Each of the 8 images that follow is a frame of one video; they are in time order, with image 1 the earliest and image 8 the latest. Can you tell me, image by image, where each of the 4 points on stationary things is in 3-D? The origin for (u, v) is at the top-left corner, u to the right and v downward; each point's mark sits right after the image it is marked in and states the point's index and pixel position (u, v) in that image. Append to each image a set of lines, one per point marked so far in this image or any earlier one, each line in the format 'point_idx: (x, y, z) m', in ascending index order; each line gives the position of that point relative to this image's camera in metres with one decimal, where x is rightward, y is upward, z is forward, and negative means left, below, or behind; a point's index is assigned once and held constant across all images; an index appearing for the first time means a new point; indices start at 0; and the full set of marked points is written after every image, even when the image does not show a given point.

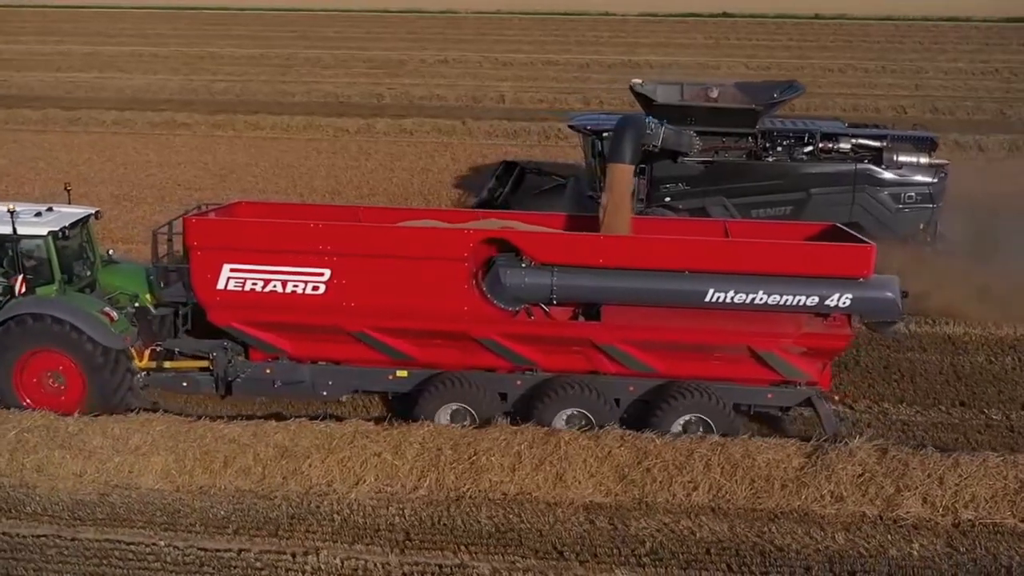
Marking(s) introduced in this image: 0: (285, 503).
0: (-1.3, -1.2, +6.2) m
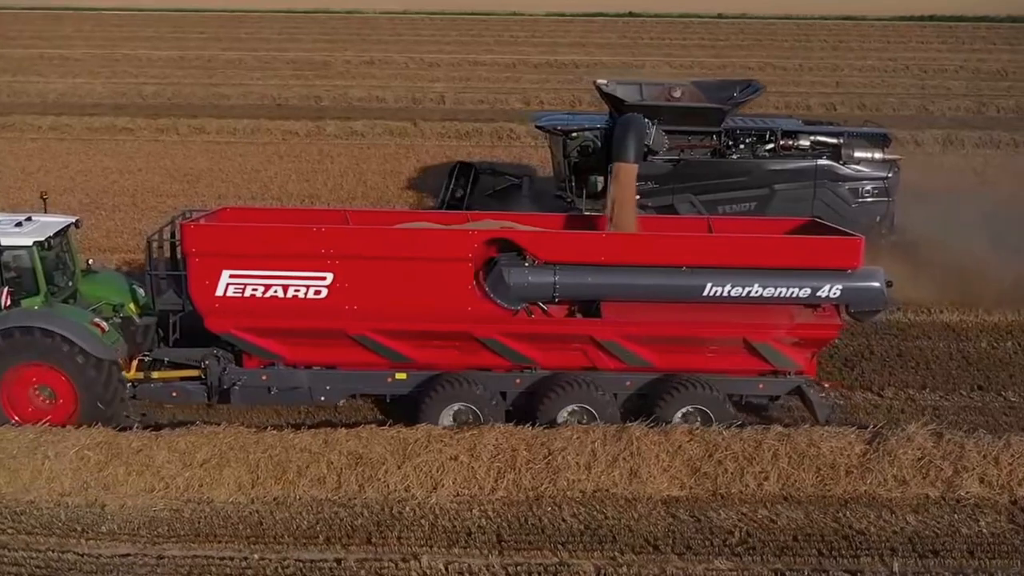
0: (-0.8, -1.3, +6.2) m
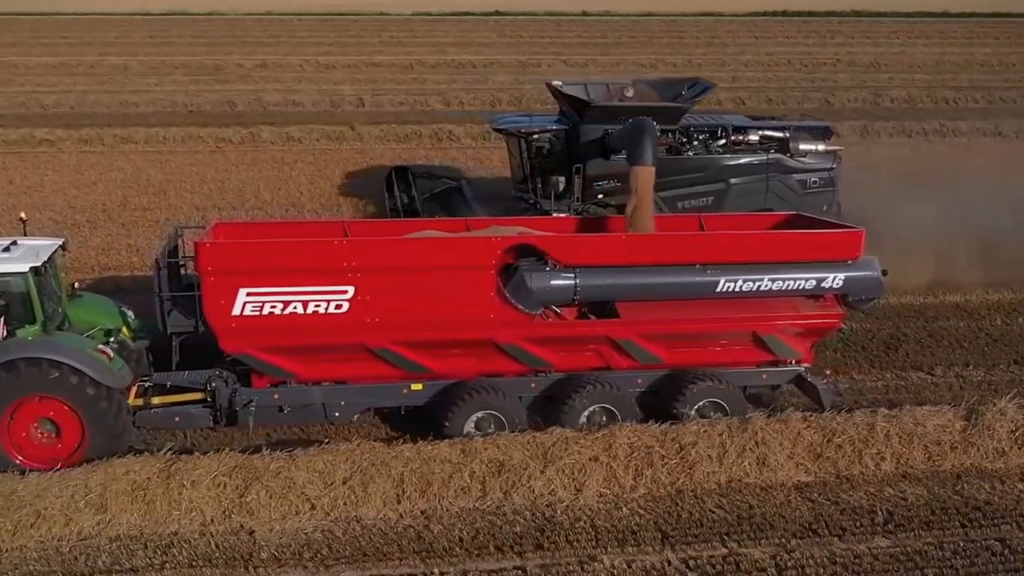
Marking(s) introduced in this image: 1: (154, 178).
0: (0.0, -1.3, +6.2) m
1: (-4.8, +1.5, +14.6) m
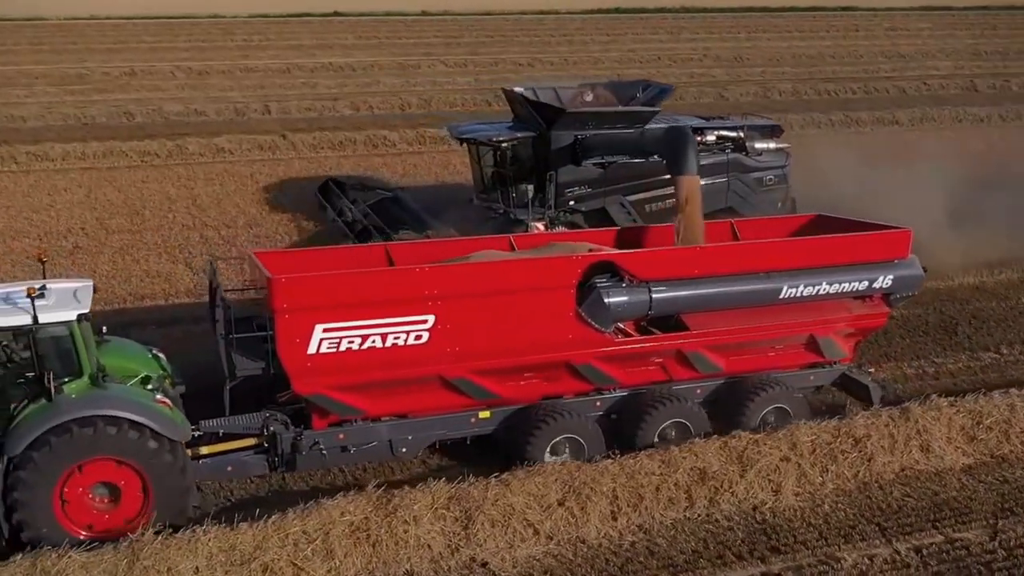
0: (+1.3, -1.4, +6.2) m
1: (-5.1, +1.1, +13.7) m
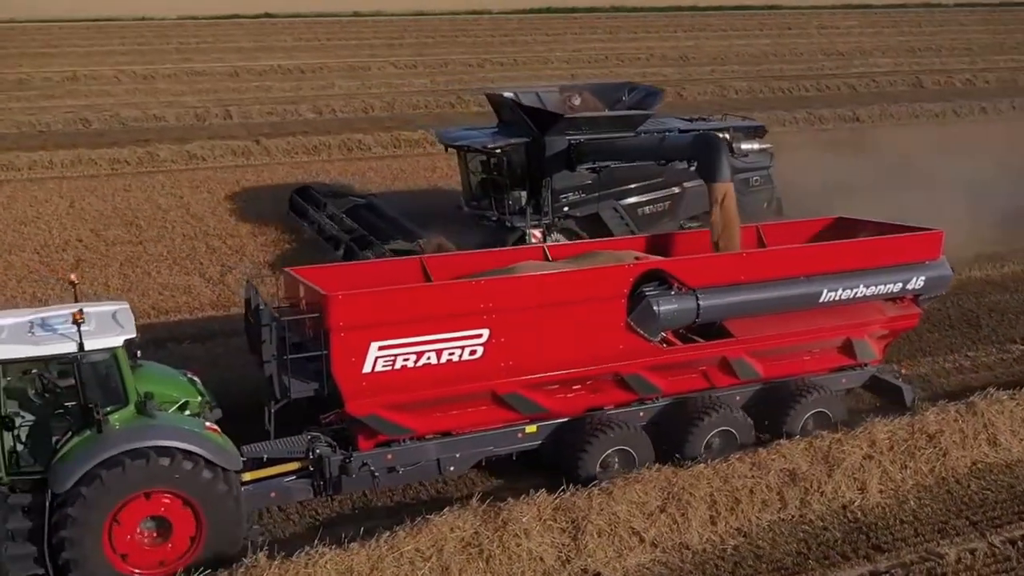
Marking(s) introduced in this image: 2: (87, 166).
0: (+1.8, -1.4, +6.3) m
1: (-5.1, +1.0, +13.2) m
2: (-6.6, +1.9, +16.9) m
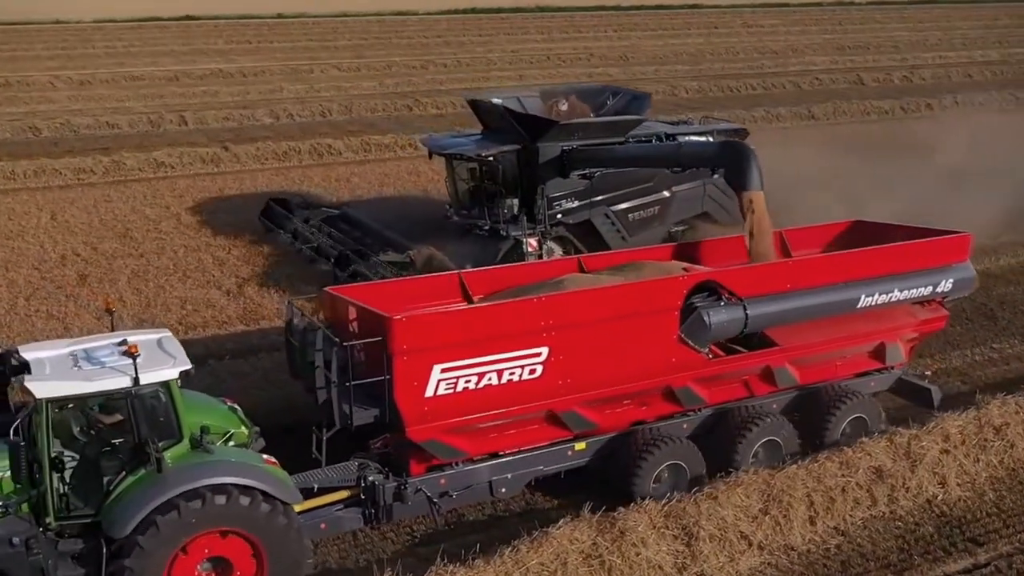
0: (+2.4, -1.4, +6.4) m
1: (-5.1, +0.8, +12.8) m
2: (-6.9, +1.7, +16.3) m
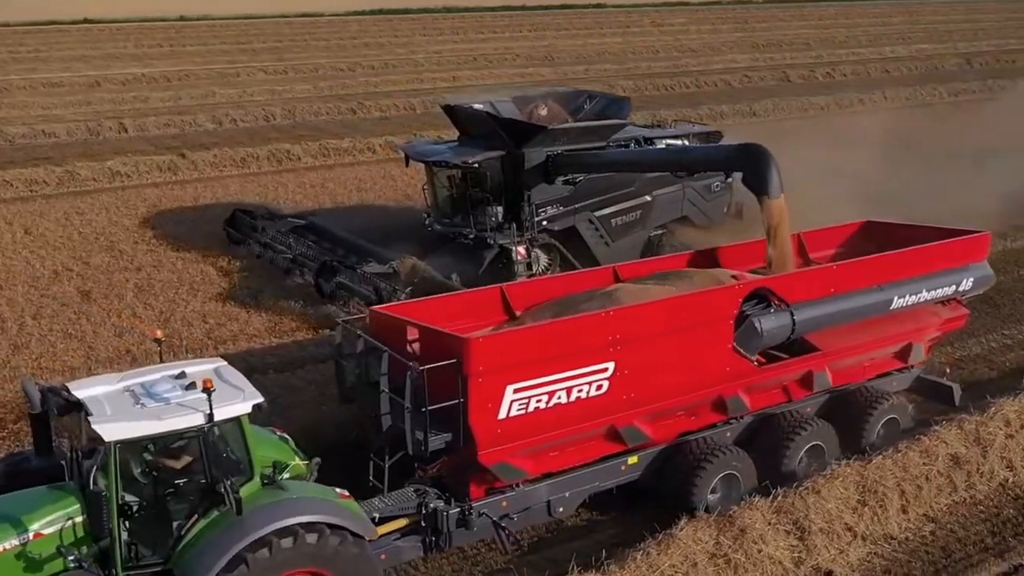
0: (+3.0, -1.3, +6.6) m
1: (-5.1, +0.6, +12.3) m
2: (-7.3, +1.4, +15.6) m
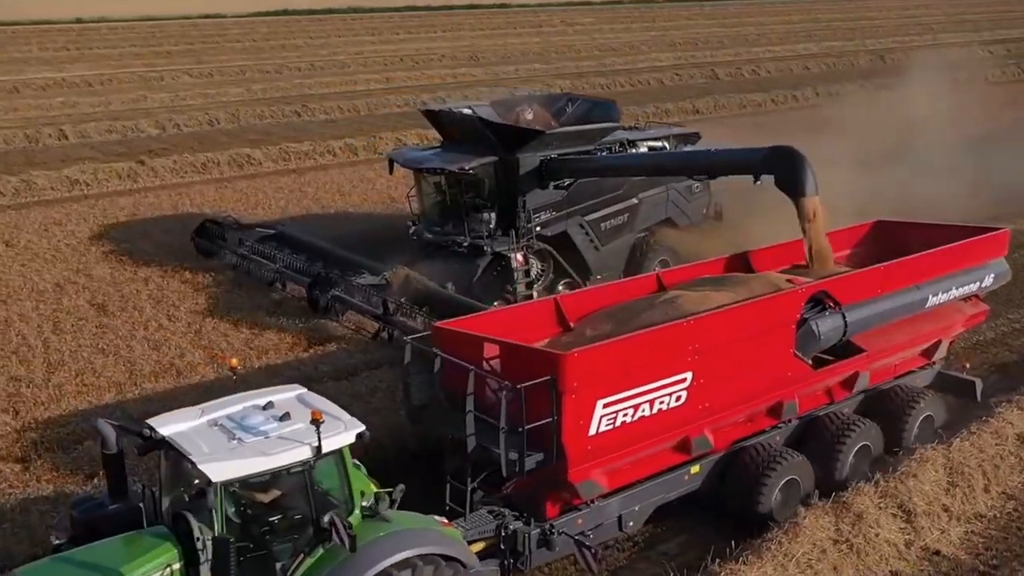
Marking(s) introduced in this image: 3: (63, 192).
0: (+3.6, -1.2, +7.0) m
1: (-5.1, +0.5, +11.9) m
2: (-7.6, +1.2, +15.0) m
3: (-6.5, +1.4, +15.8) m
